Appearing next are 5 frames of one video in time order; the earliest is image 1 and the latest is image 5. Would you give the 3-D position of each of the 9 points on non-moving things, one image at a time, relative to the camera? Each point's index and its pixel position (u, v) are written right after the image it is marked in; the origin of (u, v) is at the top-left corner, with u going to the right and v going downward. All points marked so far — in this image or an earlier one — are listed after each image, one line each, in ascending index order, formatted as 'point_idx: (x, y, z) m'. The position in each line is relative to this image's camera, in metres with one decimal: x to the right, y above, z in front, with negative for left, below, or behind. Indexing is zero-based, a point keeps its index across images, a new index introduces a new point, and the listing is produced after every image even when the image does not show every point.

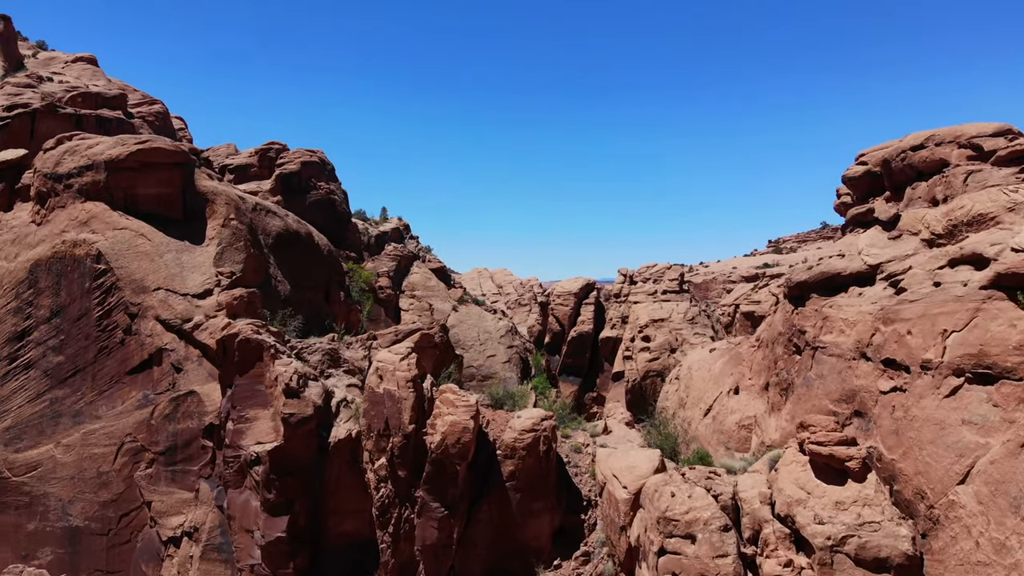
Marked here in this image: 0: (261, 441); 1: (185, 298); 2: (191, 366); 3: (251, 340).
0: (-3.5, -2.1, +7.8) m
1: (-5.7, -0.2, +9.7) m
2: (-5.4, -1.3, +9.3) m
3: (-3.9, -0.8, +8.2) m
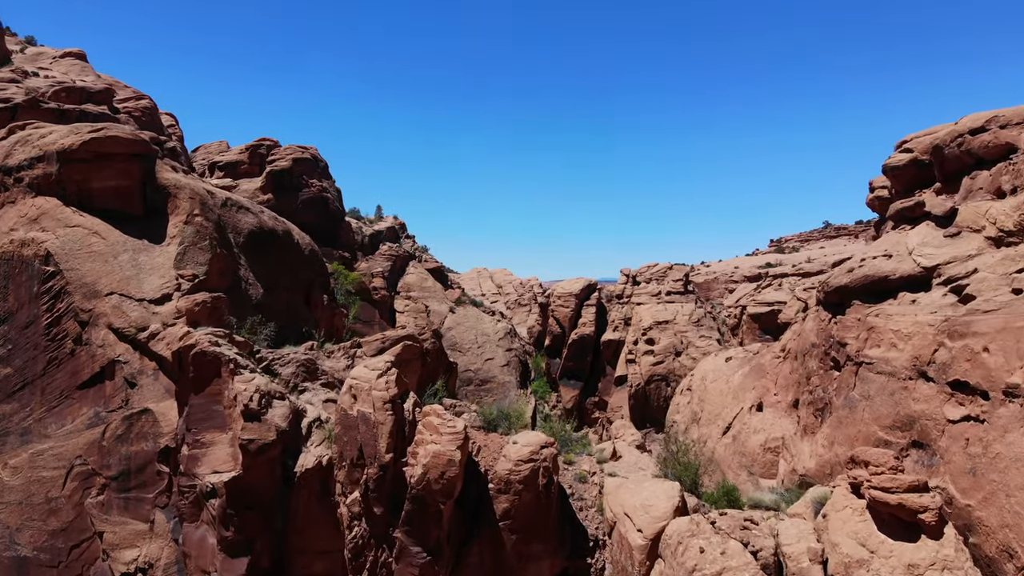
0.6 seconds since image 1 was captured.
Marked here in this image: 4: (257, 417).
0: (-3.6, -2.2, +6.7) m
1: (-5.8, -0.3, +8.7) m
2: (-5.4, -1.4, +8.3) m
3: (-3.9, -0.8, +7.2) m
4: (-3.1, -1.5, +6.7) m
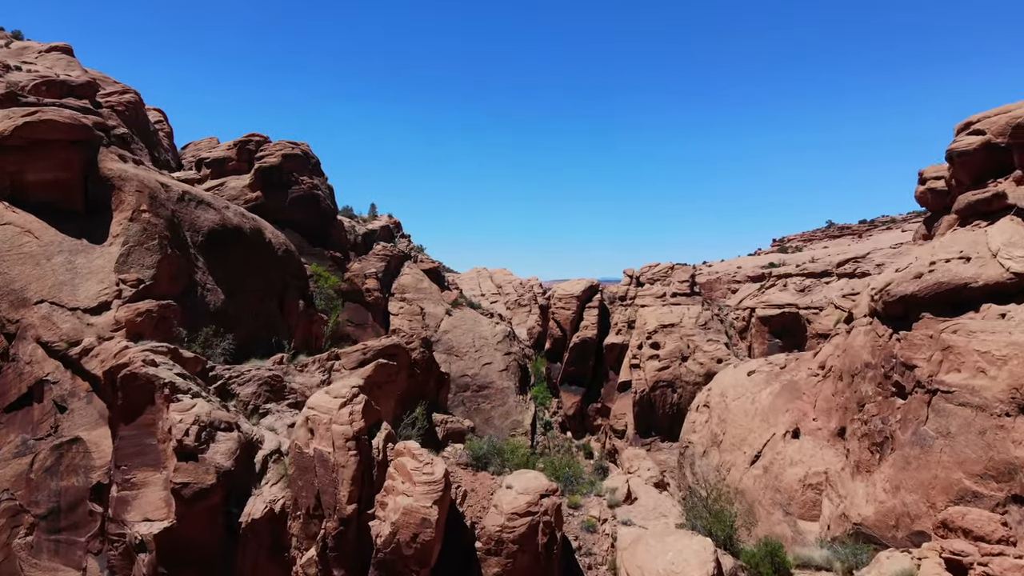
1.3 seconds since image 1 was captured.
0: (-3.6, -2.3, +5.5) m
1: (-5.9, -0.4, +7.5) m
2: (-5.5, -1.5, +7.1) m
3: (-4.0, -0.9, +6.0) m
4: (-3.1, -1.6, +5.5) m
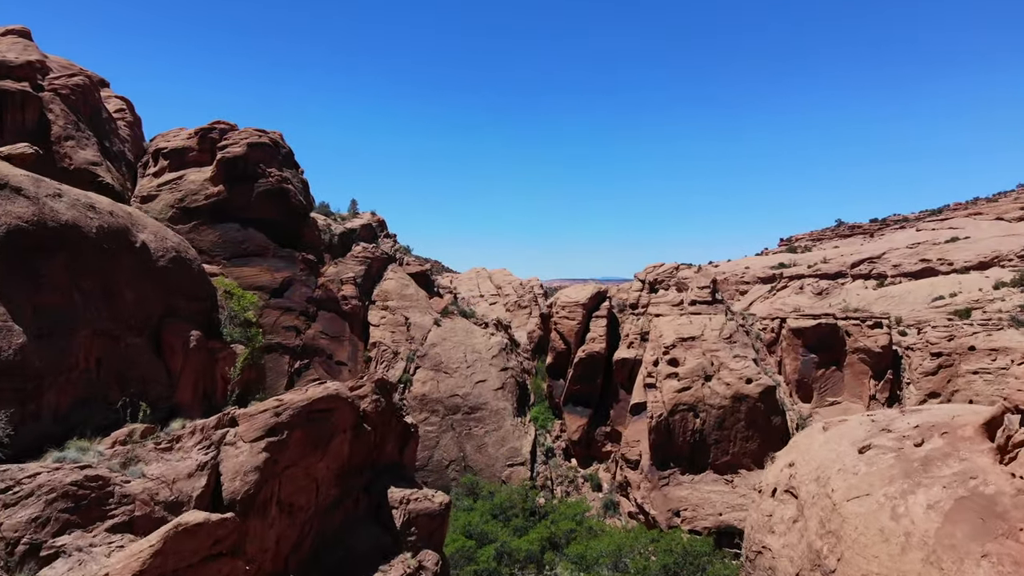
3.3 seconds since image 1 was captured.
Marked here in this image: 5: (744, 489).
0: (-3.8, -2.7, +2.2) m
1: (-6.0, -0.7, +4.1) m
2: (-5.7, -1.8, +3.7) m
3: (-4.2, -1.3, +2.6) m
4: (-3.3, -2.0, +2.1) m
5: (+8.3, -7.2, +20.0) m
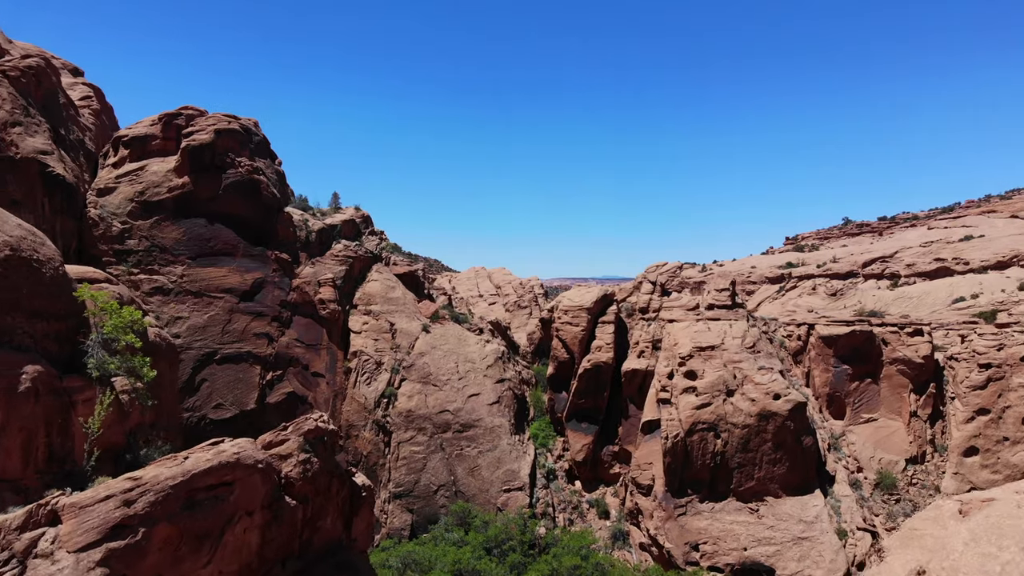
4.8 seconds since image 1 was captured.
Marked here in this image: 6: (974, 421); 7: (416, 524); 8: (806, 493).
0: (-3.9, -2.8, -0.3) m
1: (-6.2, -0.9, +1.7) m
2: (-5.8, -2.0, +1.3) m
3: (-4.3, -1.4, +0.2) m
4: (-3.4, -2.1, -0.3) m
5: (+8.2, -7.3, +17.5) m
6: (+15.5, -4.4, +18.6) m
7: (-3.3, -8.2, +19.4) m
8: (+9.6, -6.7, +18.2) m
